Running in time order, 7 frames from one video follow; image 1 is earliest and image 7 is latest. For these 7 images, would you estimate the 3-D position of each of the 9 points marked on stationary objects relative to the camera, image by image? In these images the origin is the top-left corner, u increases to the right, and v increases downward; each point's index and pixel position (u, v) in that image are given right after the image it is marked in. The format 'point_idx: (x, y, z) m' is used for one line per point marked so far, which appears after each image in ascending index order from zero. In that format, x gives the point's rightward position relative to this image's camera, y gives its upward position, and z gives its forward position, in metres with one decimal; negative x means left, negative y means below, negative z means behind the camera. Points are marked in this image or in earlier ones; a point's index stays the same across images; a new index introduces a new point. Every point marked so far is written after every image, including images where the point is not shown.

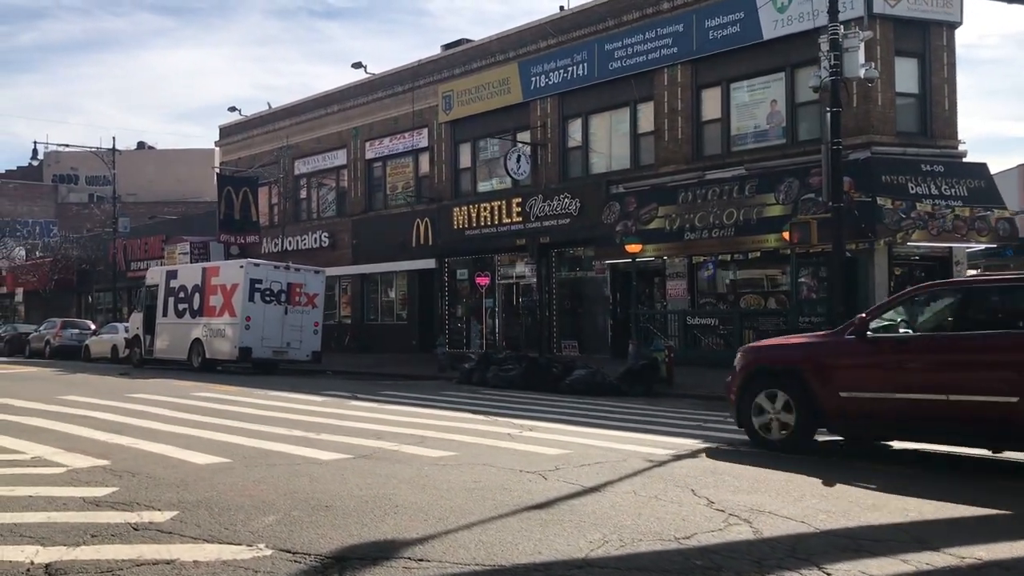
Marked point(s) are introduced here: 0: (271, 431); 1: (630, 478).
0: (-2.8, -1.7, +11.2) m
1: (+1.0, -1.6, +7.8) m
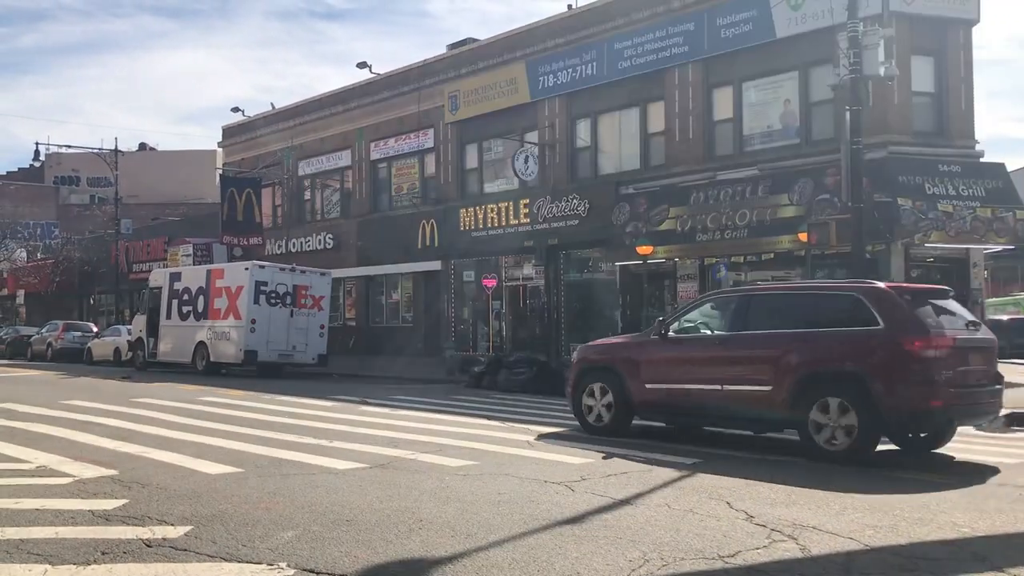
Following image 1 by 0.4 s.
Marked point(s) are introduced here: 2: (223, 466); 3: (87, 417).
0: (-2.6, -1.7, +10.9) m
1: (+1.2, -1.6, +7.5) m
2: (-2.6, -1.6, +8.7) m
3: (-5.9, -1.8, +13.3) m
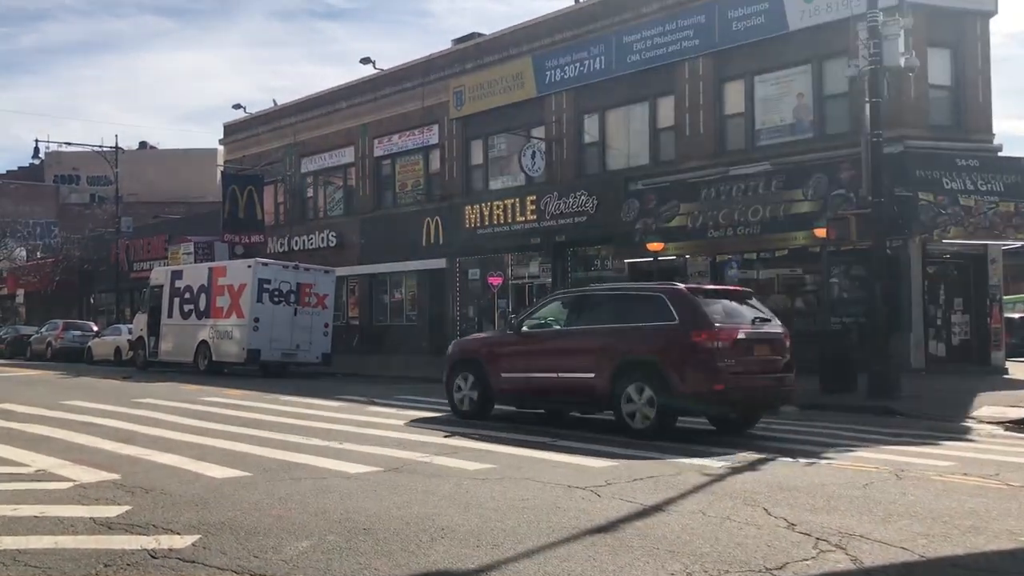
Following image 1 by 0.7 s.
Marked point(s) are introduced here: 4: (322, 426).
0: (-2.4, -1.7, +10.5) m
1: (+1.3, -1.5, +7.1) m
2: (-2.4, -1.6, +8.3) m
3: (-5.7, -1.7, +12.9) m
4: (-2.4, -1.7, +12.0) m
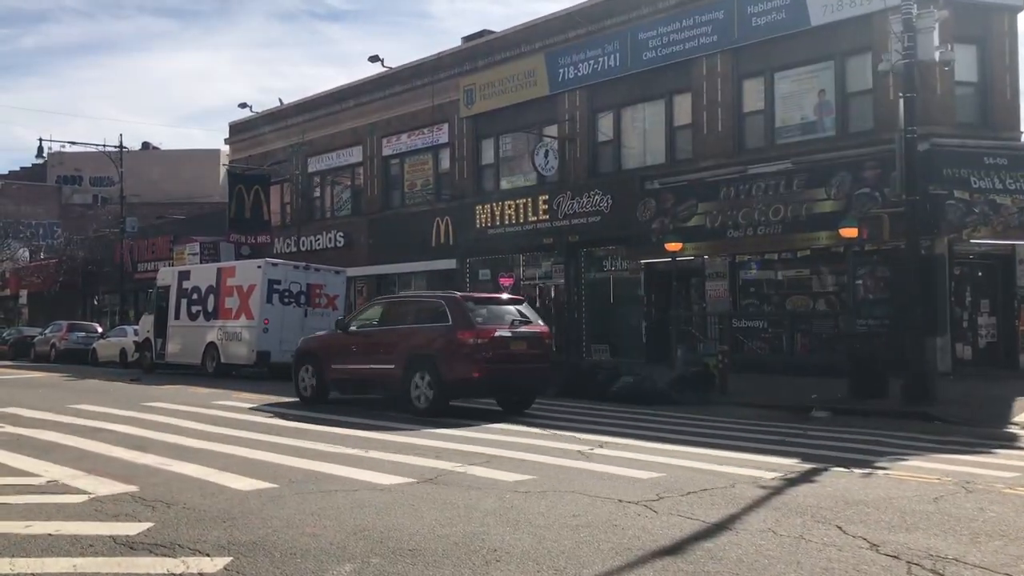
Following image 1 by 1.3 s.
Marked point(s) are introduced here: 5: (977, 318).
0: (-2.1, -1.7, +10.0) m
1: (+1.7, -1.5, +6.6) m
2: (-2.1, -1.6, +7.9) m
3: (-5.4, -1.8, +12.5) m
4: (-2.0, -1.7, +11.6) m
5: (+9.5, -0.6, +19.7) m
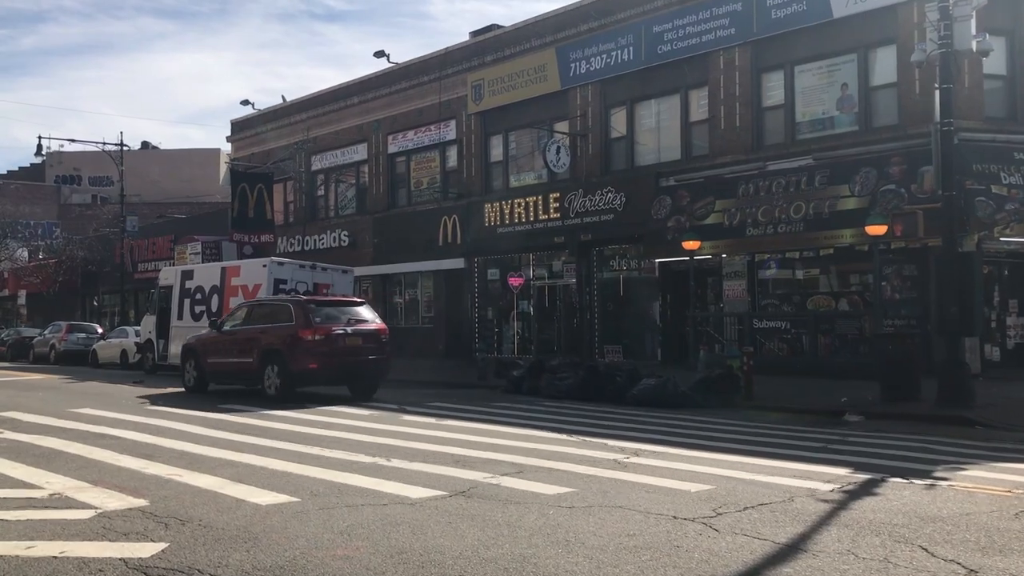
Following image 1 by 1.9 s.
0: (-1.8, -1.6, +9.4) m
1: (+2.0, -1.5, +6.0) m
2: (-1.8, -1.6, +7.3) m
3: (-5.1, -1.7, +11.9) m
4: (-1.7, -1.7, +11.0) m
5: (+9.8, -0.6, +19.2) m
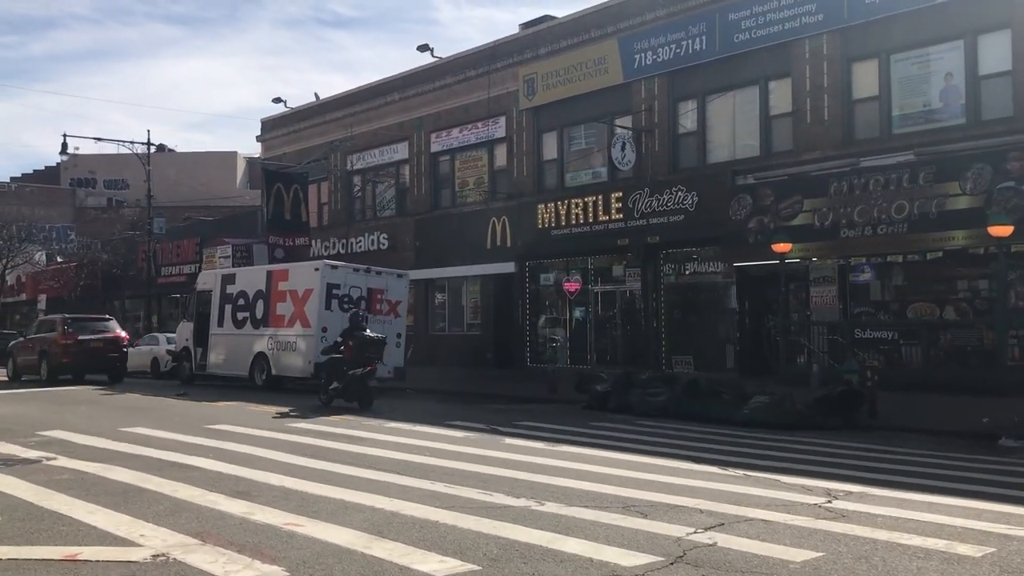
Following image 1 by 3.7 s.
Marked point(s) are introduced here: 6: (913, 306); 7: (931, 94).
0: (-0.4, -1.7, +7.8) m
1: (+3.4, -1.6, +4.4) m
2: (-0.4, -1.6, +5.7) m
3: (-3.7, -1.8, +10.3) m
4: (-0.3, -1.8, +9.4) m
5: (+11.3, -0.7, +17.5) m
6: (+8.0, -0.3, +19.0) m
7: (+8.4, +3.9, +19.3) m
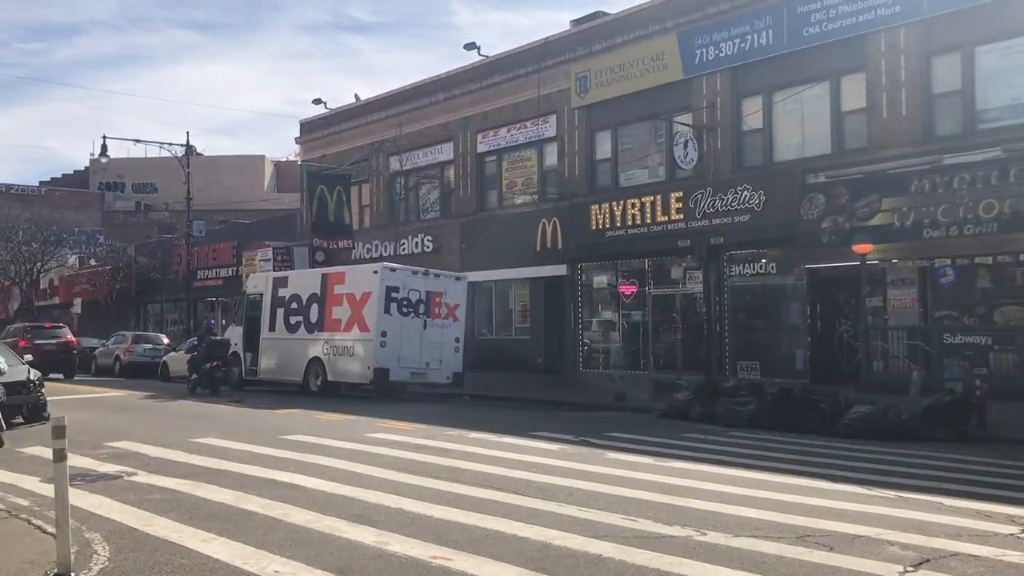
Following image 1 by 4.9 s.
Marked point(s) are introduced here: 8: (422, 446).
0: (+0.7, -1.7, +7.1) m
1: (+4.4, -1.6, +3.6) m
2: (+0.6, -1.6, +4.9) m
3: (-2.5, -1.8, +9.6) m
4: (+0.8, -1.8, +8.6) m
5: (+12.6, -0.7, +16.5) m
6: (+9.3, -0.4, +18.1) m
7: (+9.7, +3.8, +18.4) m
8: (-1.2, -2.0, +11.8) m
